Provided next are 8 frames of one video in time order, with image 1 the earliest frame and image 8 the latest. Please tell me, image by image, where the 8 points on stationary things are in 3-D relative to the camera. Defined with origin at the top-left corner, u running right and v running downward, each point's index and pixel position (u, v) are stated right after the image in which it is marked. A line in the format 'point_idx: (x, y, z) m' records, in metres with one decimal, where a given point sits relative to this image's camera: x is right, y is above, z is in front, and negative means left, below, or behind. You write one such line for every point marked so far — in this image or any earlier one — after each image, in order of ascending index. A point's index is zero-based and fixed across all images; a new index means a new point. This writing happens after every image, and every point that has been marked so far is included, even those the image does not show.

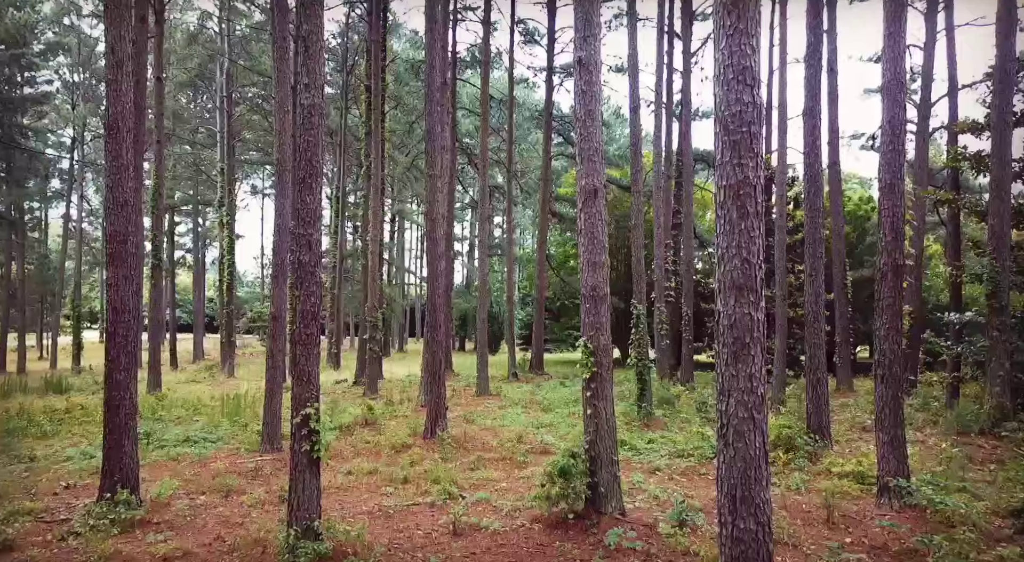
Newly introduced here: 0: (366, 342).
0: (-3.4, -1.5, +18.3) m
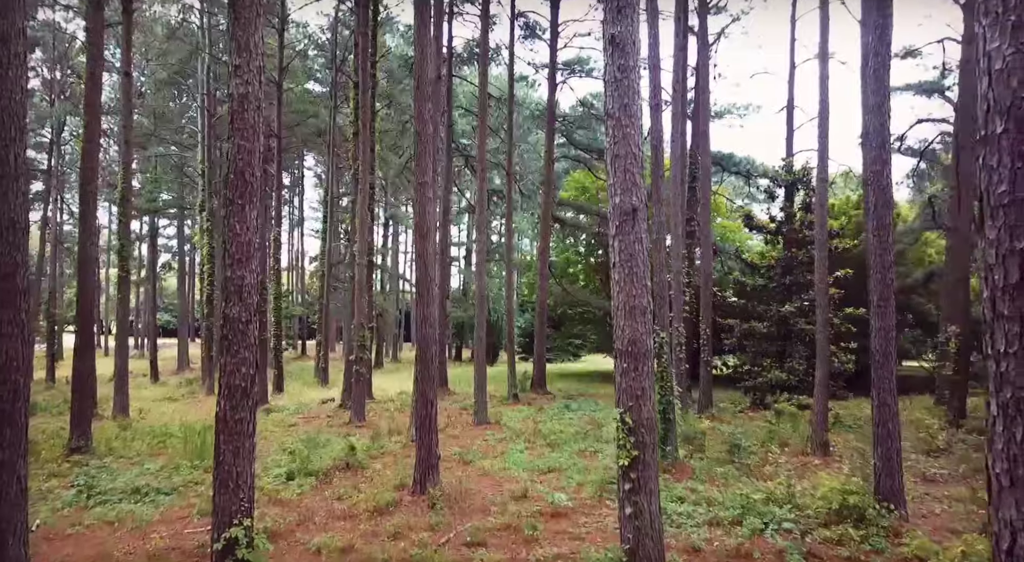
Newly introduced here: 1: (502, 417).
0: (-3.4, -1.8, +16.7) m
1: (-0.2, -2.7, +15.6) m
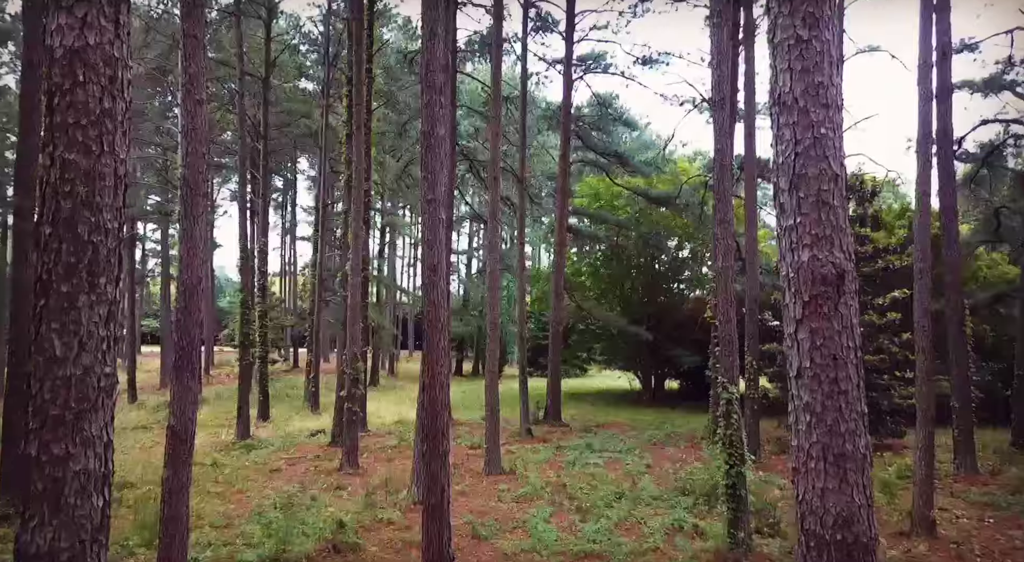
0: (-3.1, -2.2, +14.6) m
1: (+0.1, -3.1, +13.5) m
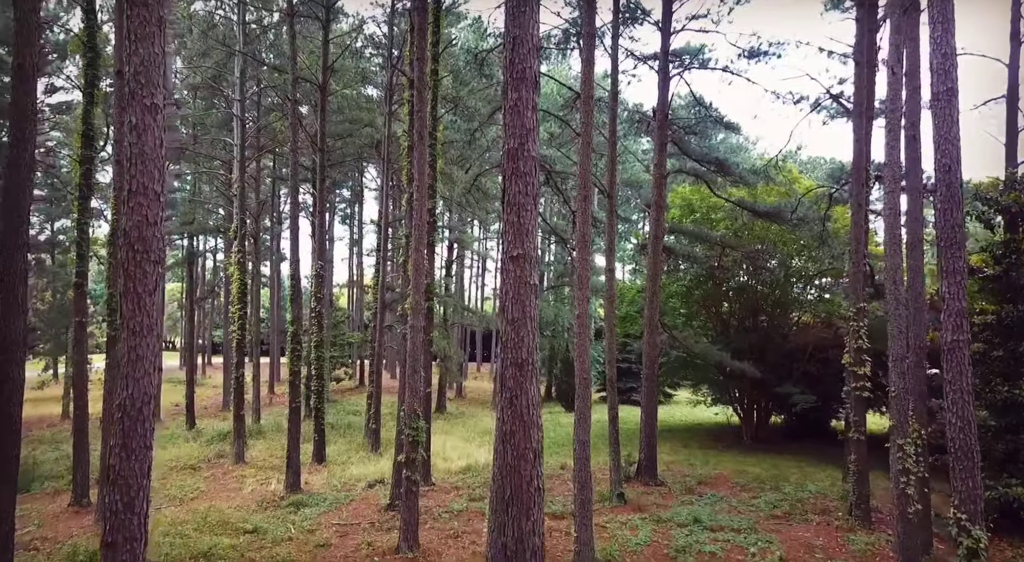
0: (-1.7, -2.8, +12.3) m
1: (+1.4, -3.7, +10.9) m
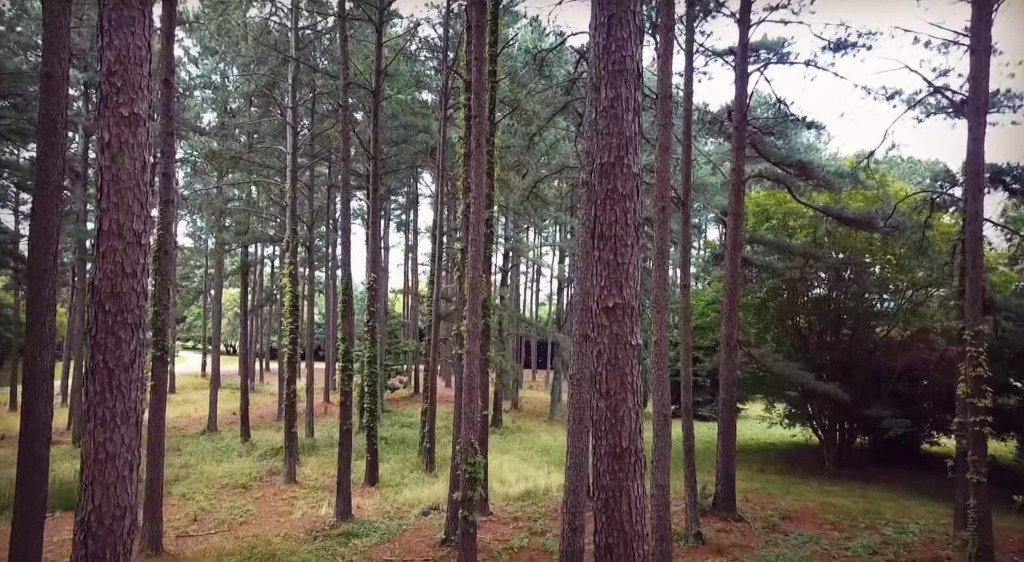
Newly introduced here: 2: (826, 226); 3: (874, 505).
0: (-0.7, -3.1, +11.3) m
1: (+2.2, -4.0, +9.7) m
2: (+7.5, +1.3, +18.8) m
3: (+7.0, -4.3, +15.0) m
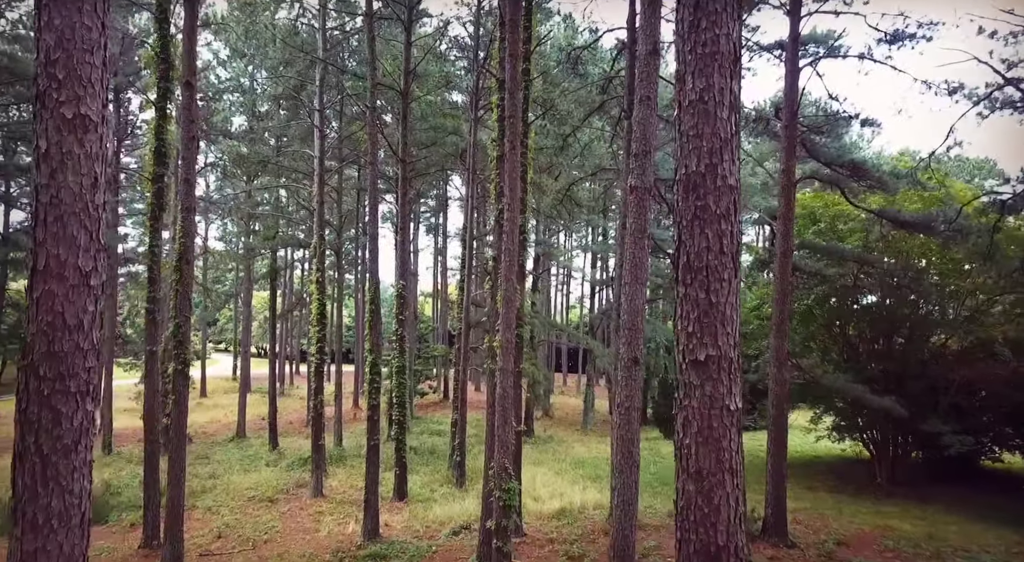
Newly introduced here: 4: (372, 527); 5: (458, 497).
0: (-0.2, -3.3, +10.6) m
1: (+2.7, -4.1, +8.8) m
2: (+8.2, +1.2, +17.7) m
3: (+7.6, -4.4, +14.0) m
4: (-2.6, -4.5, +14.5) m
5: (-1.2, -5.0, +18.1) m
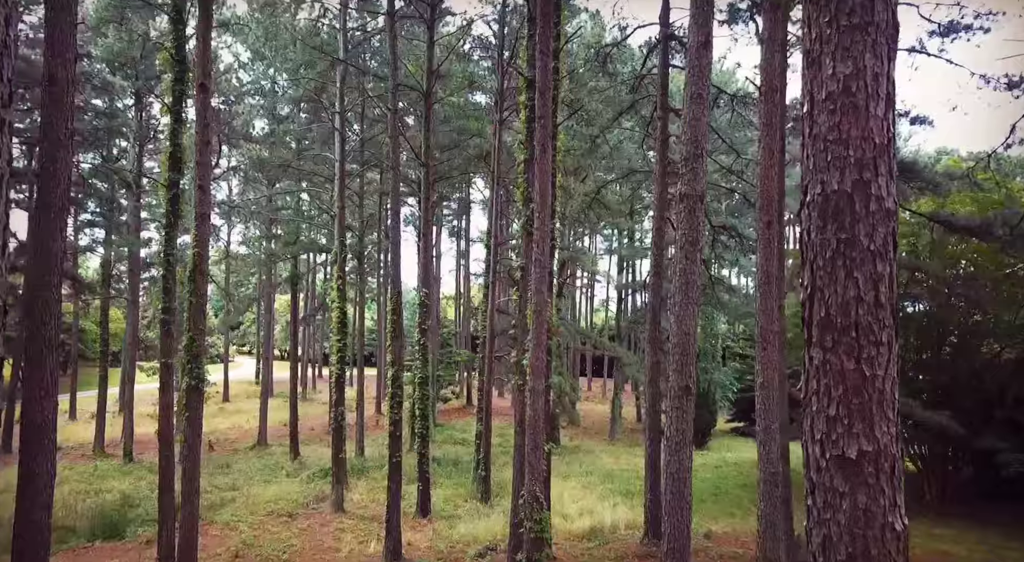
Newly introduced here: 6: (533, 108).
0: (+0.2, -3.4, +9.9) m
1: (+3.0, -4.3, +8.0) m
2: (+8.8, +1.0, +16.8) m
3: (+8.1, -4.6, +13.1) m
4: (-2.1, -4.7, +13.8) m
5: (-0.6, -5.1, +17.4) m
6: (+0.3, +2.8, +13.1) m
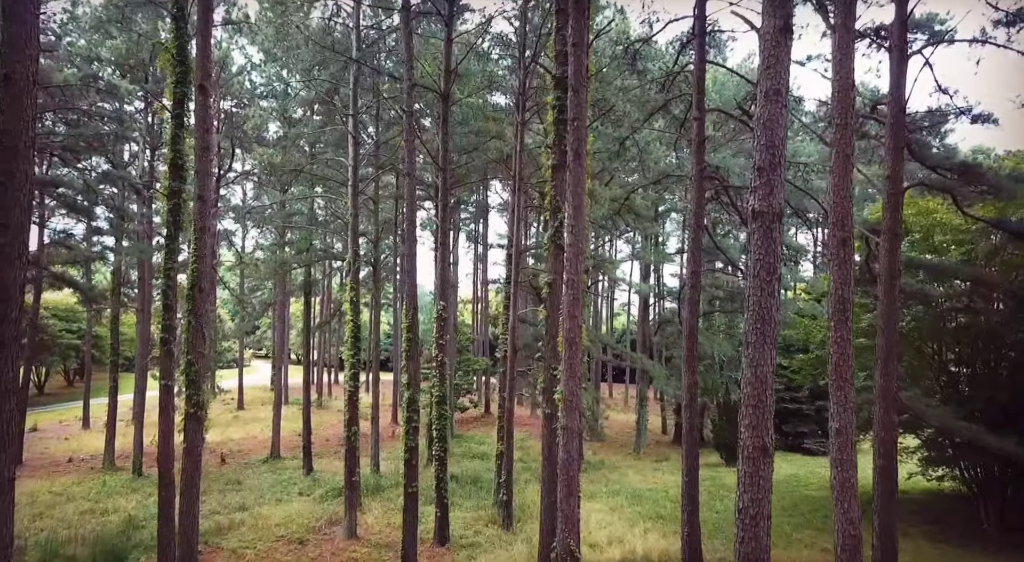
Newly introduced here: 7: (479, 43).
0: (+0.5, -3.7, +8.8) m
1: (+3.3, -4.5, +6.9) m
2: (+9.3, +0.8, +15.5) m
3: (+8.5, -4.8, +11.8) m
4: (-1.6, -4.9, +12.8) m
5: (-0.1, -5.4, +16.3) m
6: (+0.7, +2.6, +12.0) m
7: (-0.8, +5.8, +19.2) m
